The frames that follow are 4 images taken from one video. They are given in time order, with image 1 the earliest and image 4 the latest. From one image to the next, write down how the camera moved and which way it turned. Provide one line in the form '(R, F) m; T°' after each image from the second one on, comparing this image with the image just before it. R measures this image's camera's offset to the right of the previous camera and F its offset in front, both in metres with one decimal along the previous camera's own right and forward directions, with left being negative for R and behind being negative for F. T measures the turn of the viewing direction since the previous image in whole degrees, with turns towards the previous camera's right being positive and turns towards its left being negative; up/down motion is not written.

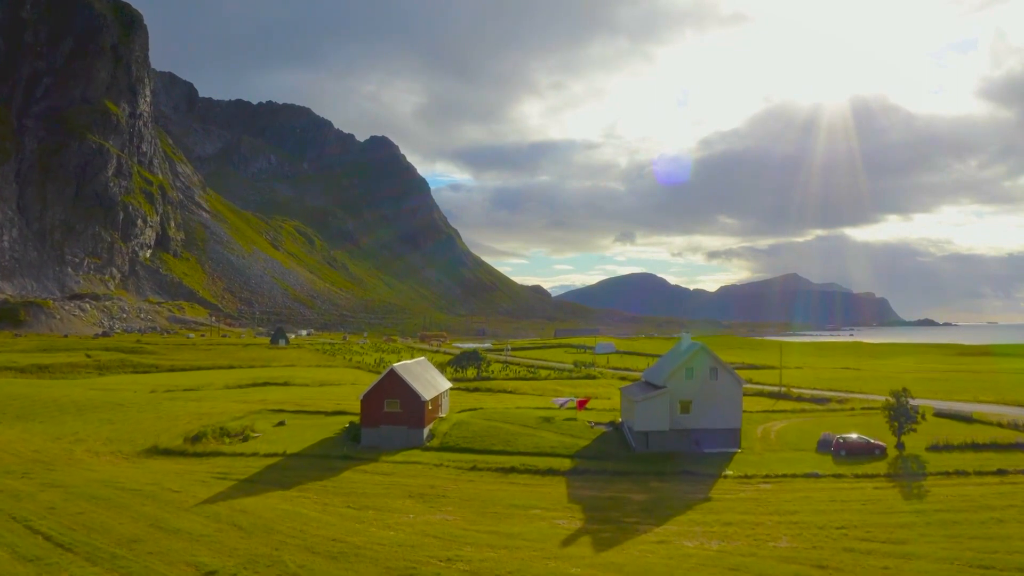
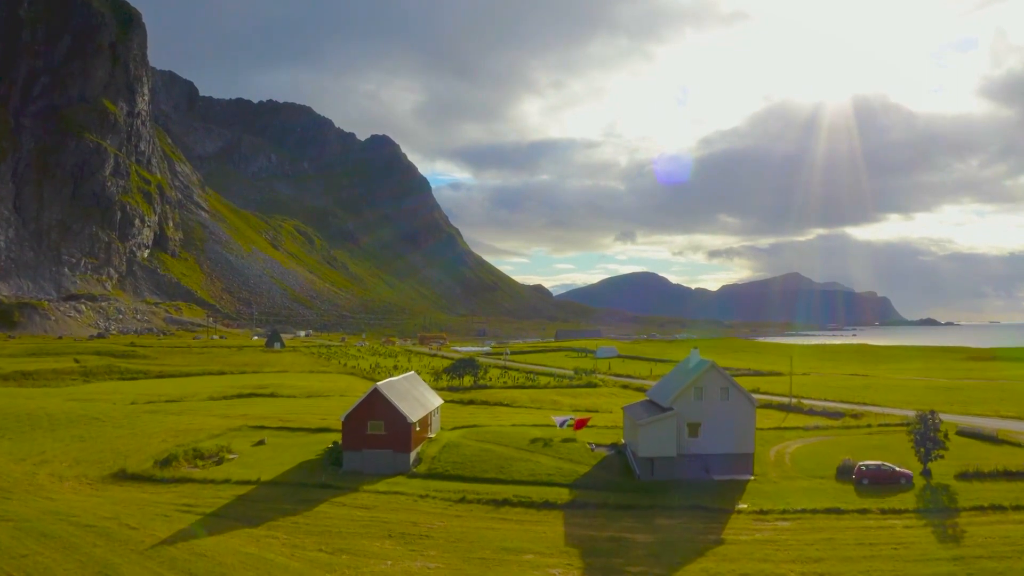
(+0.4, +3.1) m; 0°
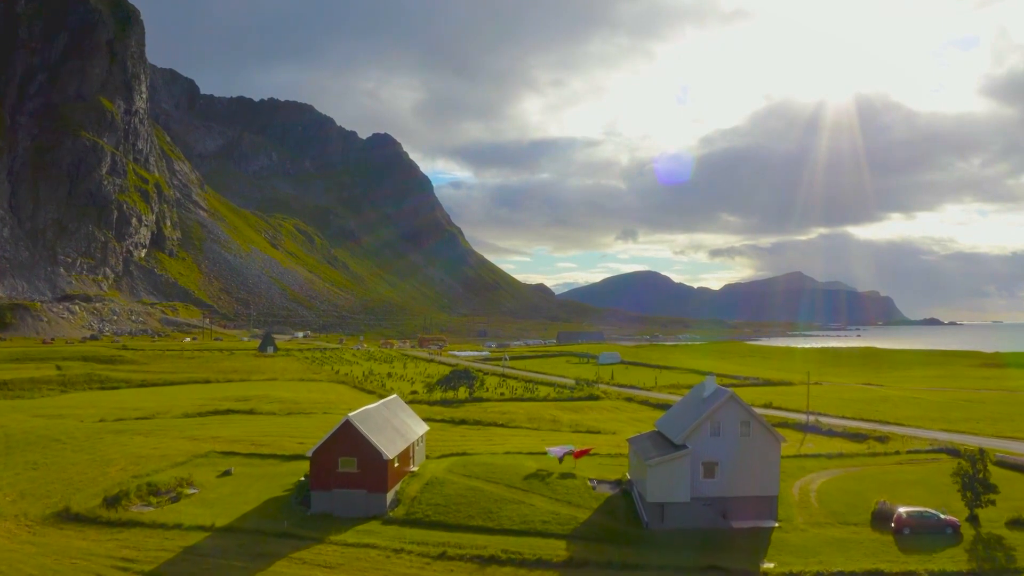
(+0.6, +4.5) m; 0°
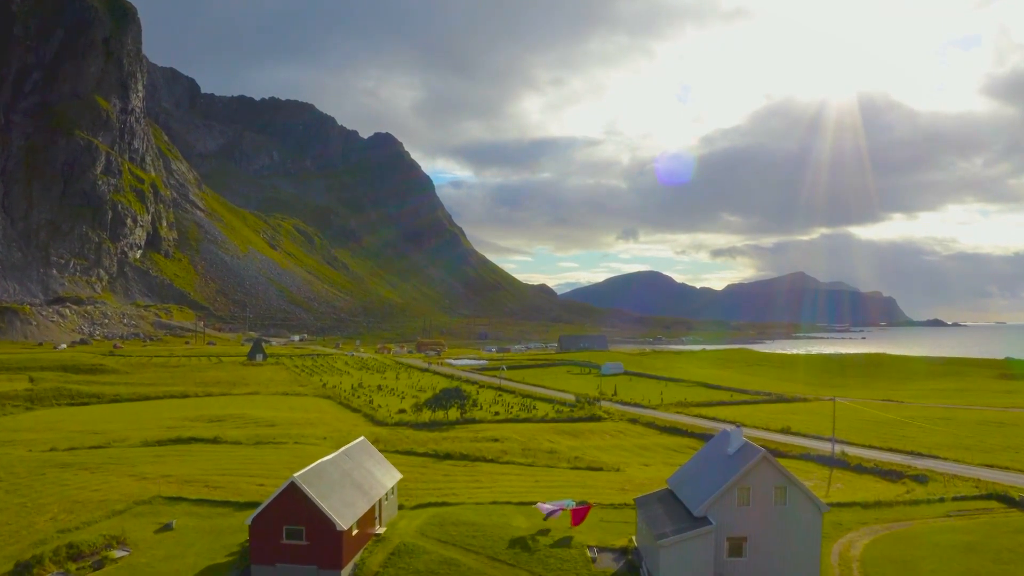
(+0.8, +5.9) m; 0°
